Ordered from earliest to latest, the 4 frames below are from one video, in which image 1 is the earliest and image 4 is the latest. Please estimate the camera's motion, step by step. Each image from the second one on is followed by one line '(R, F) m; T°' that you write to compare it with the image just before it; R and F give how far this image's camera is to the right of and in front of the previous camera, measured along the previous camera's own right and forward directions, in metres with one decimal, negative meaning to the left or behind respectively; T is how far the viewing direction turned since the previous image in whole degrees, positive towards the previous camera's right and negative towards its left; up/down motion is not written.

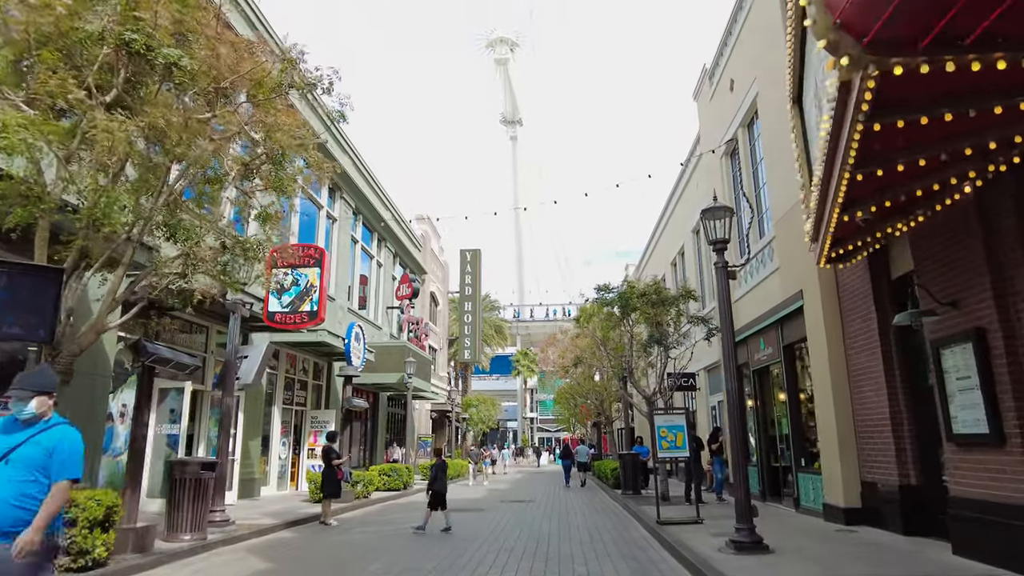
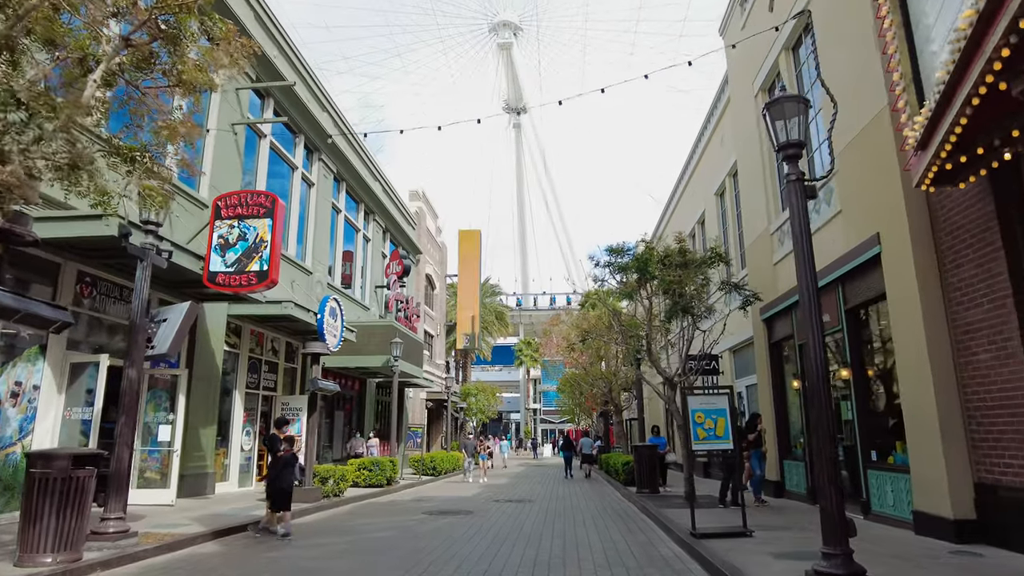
(+0.2, +2.7) m; 0°
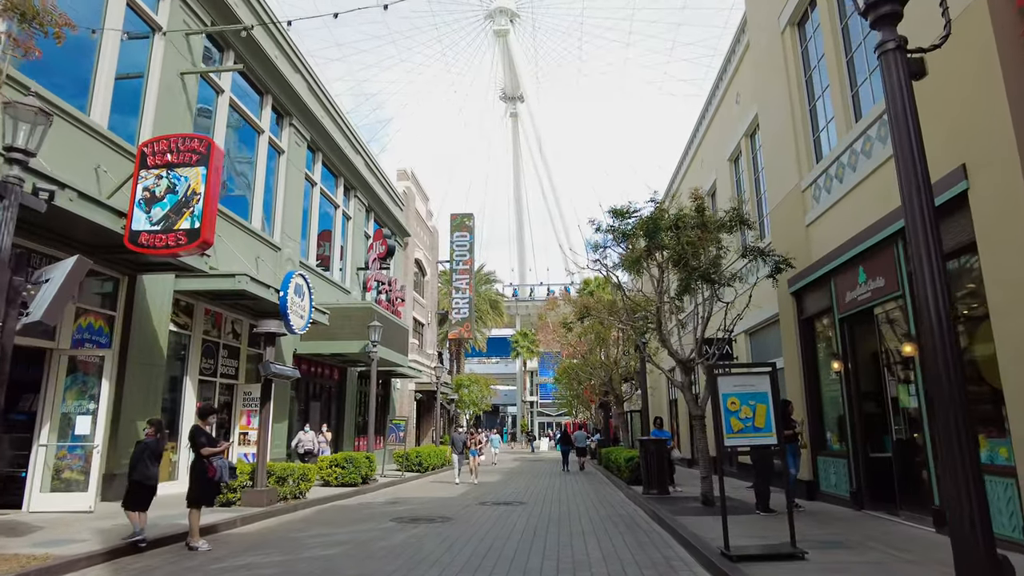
(+0.2, +2.1) m; 0°
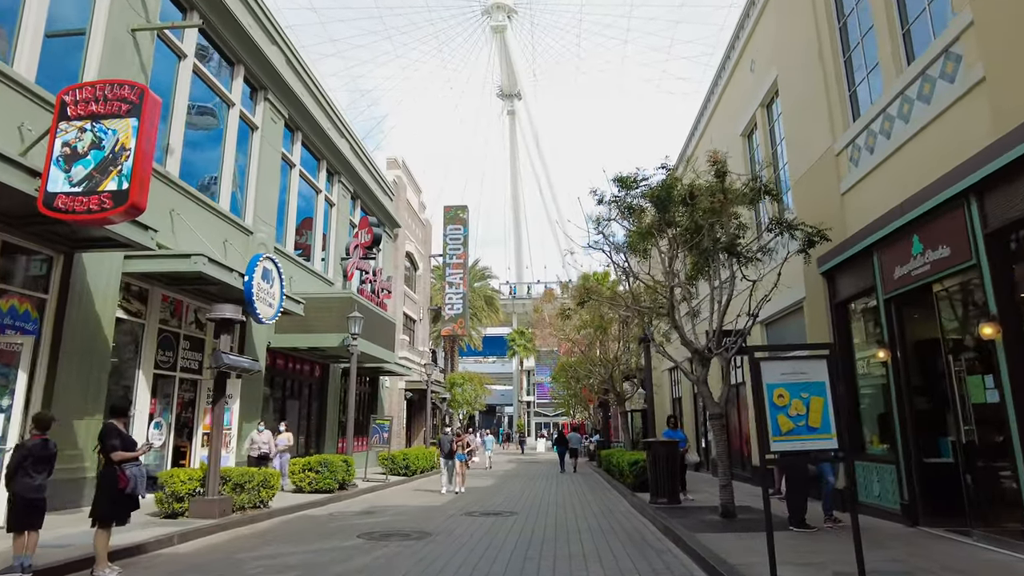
(+0.1, +1.6) m; 0°
